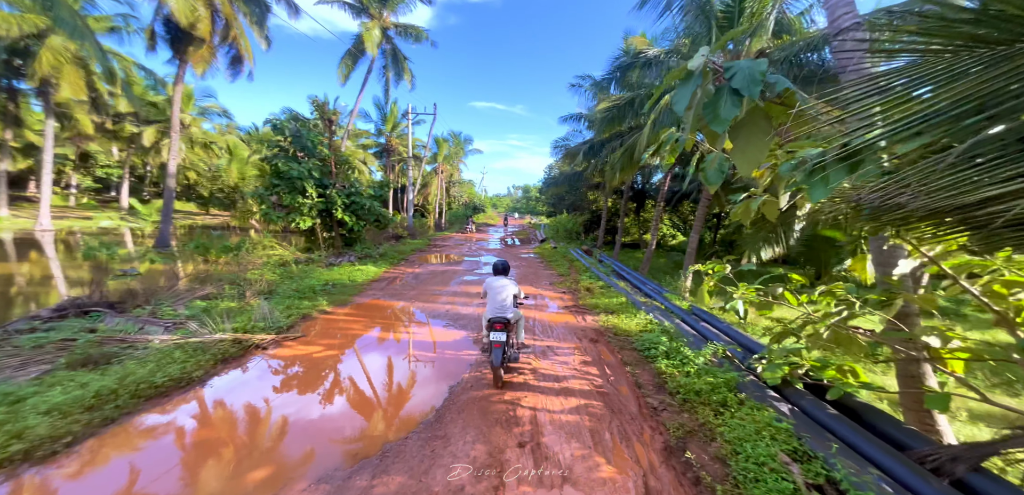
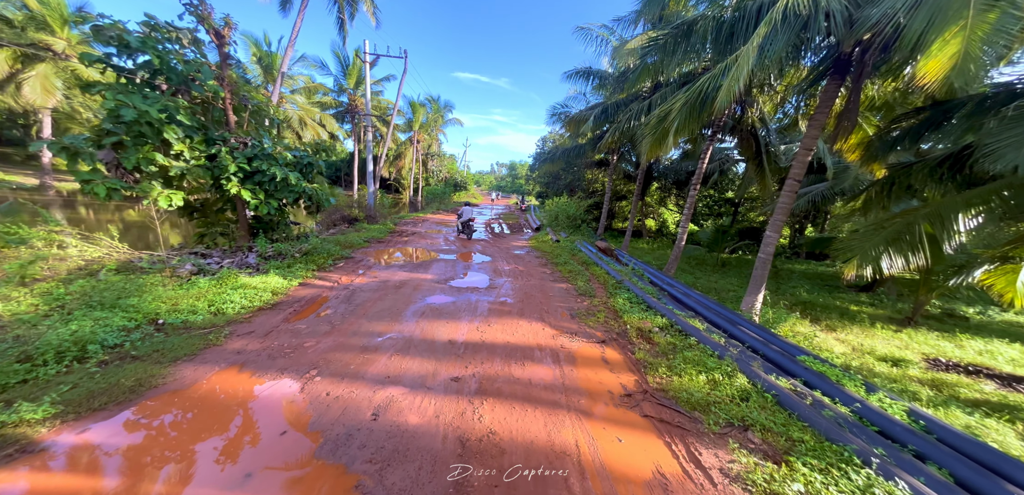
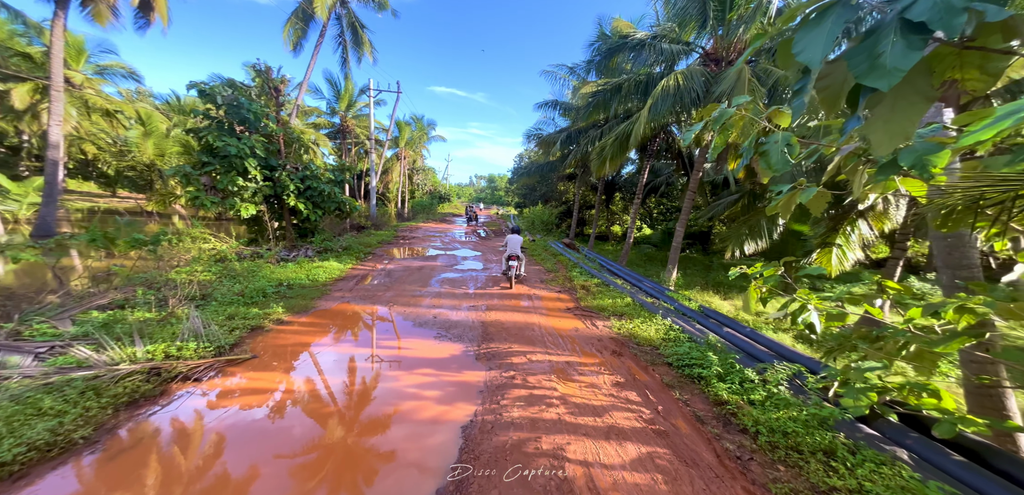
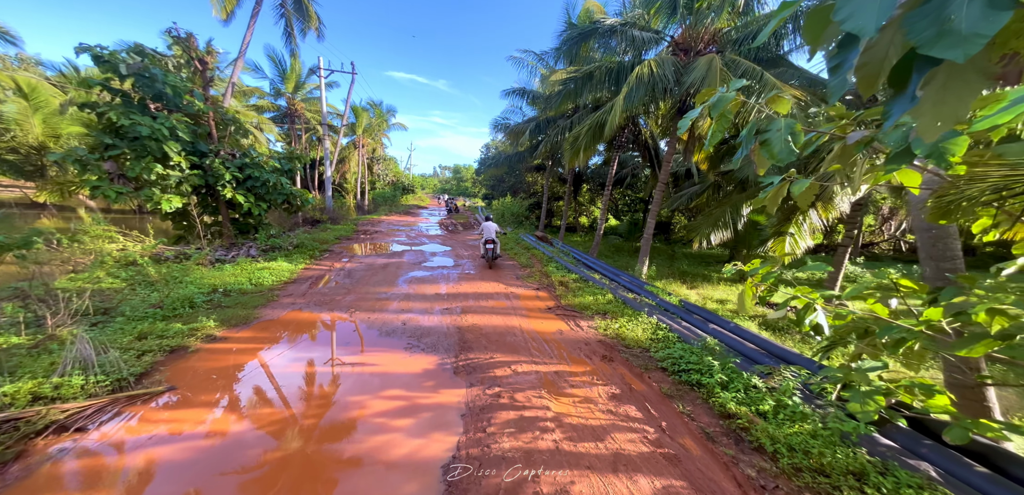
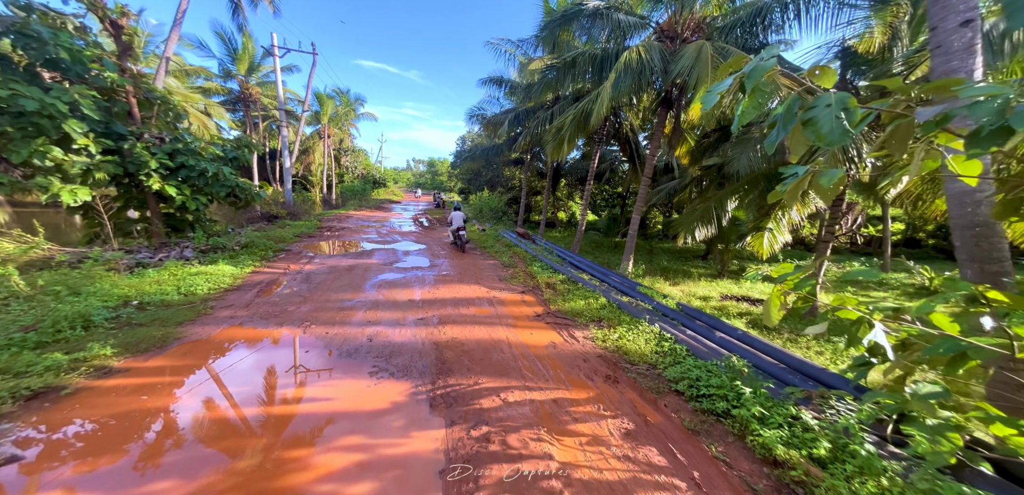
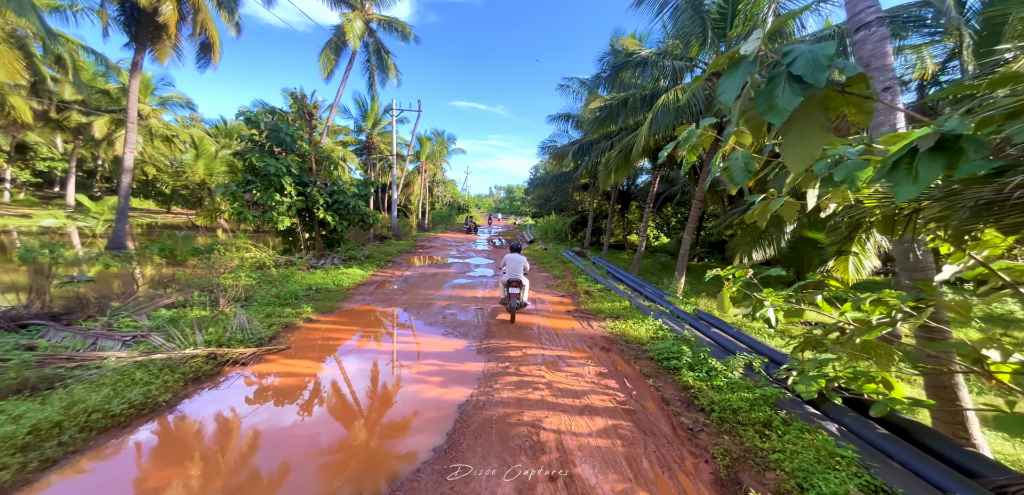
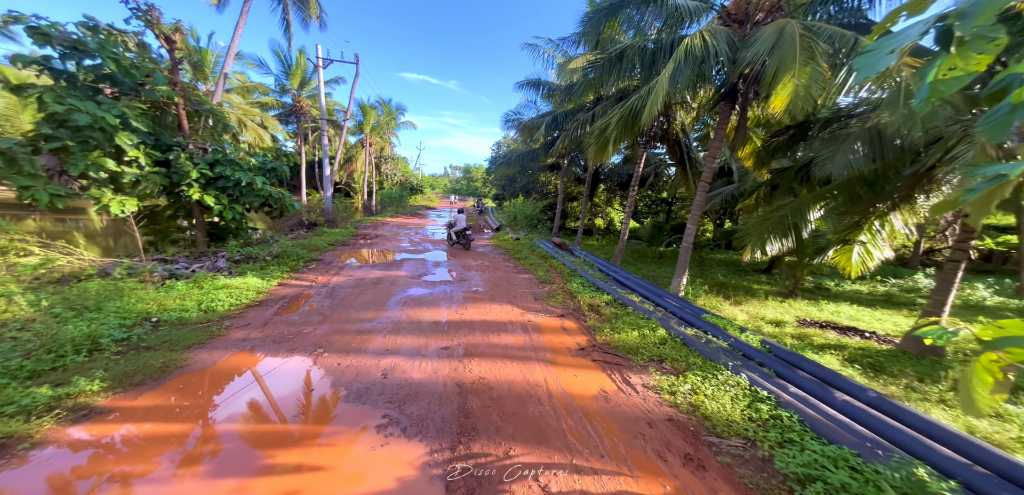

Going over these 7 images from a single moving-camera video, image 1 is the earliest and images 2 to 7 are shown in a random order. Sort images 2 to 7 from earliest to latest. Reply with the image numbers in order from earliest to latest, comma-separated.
6, 3, 4, 5, 7, 2
